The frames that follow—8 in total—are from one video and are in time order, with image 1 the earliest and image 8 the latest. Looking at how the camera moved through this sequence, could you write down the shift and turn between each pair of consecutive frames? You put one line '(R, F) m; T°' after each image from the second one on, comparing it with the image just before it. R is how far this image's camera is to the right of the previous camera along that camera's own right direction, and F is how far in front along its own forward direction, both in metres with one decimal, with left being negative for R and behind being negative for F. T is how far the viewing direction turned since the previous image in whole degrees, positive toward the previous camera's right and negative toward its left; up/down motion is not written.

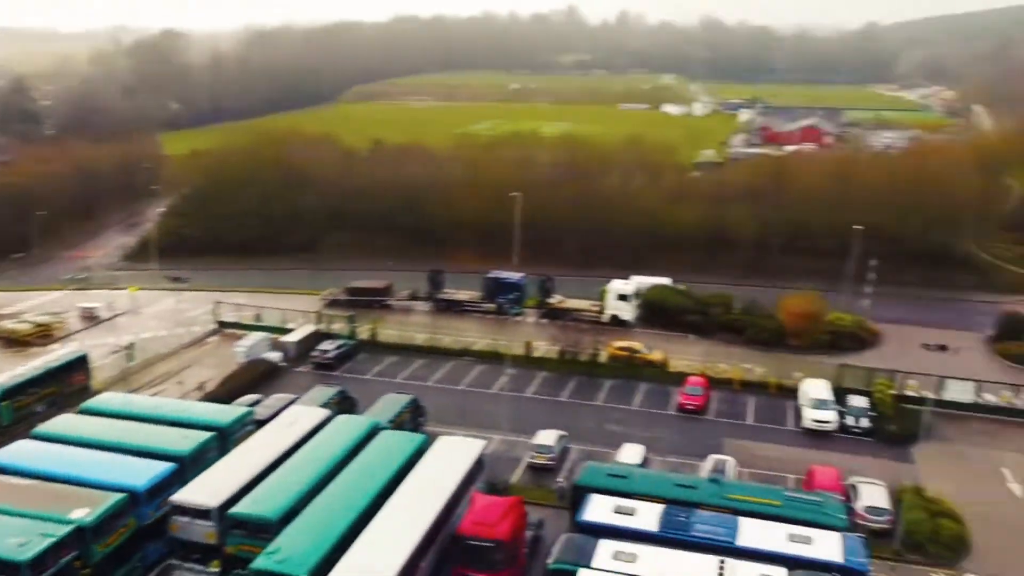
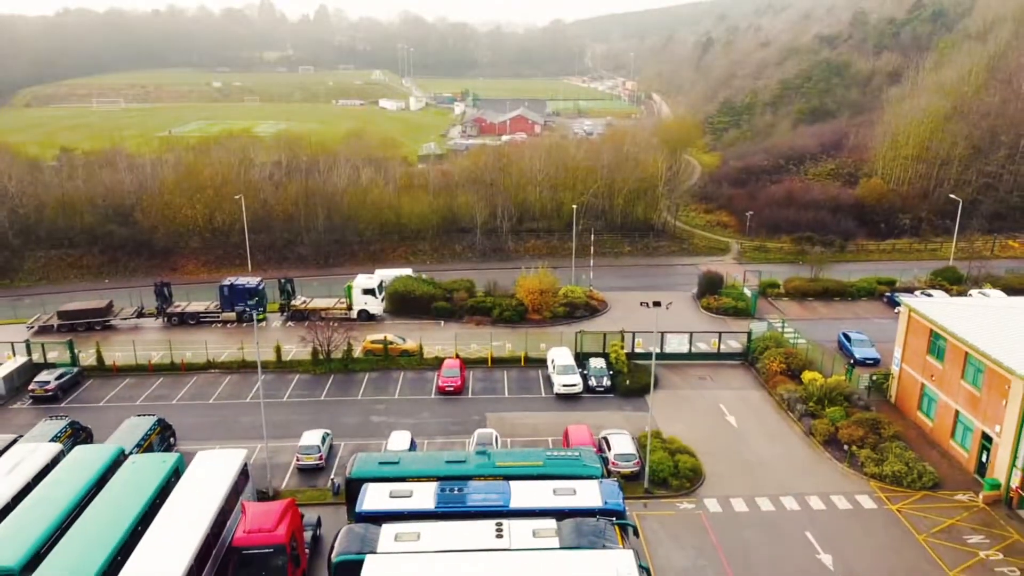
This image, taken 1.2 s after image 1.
(-0.7, 0.0) m; +19°
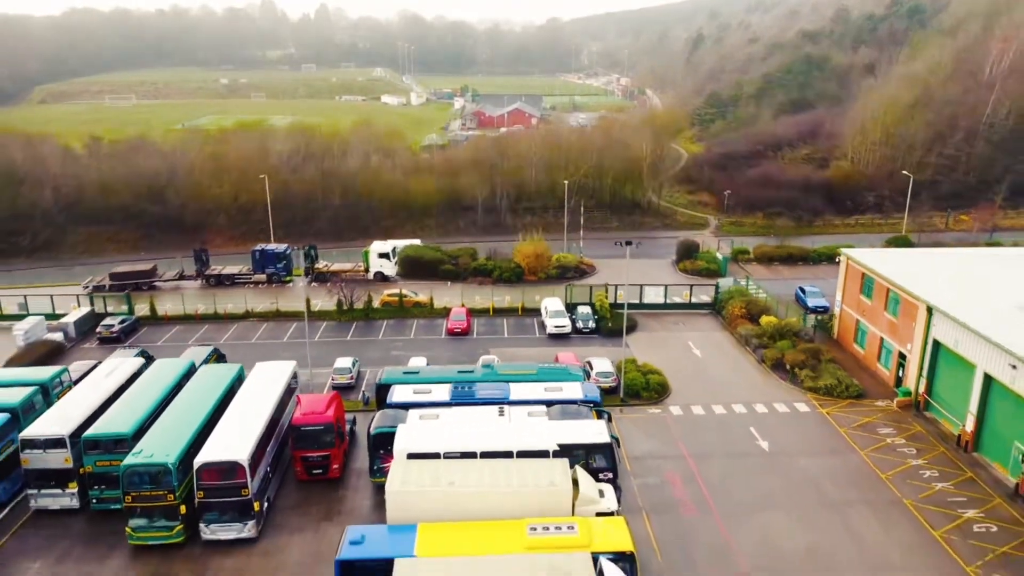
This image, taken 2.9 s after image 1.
(0.0, -4.5) m; 0°
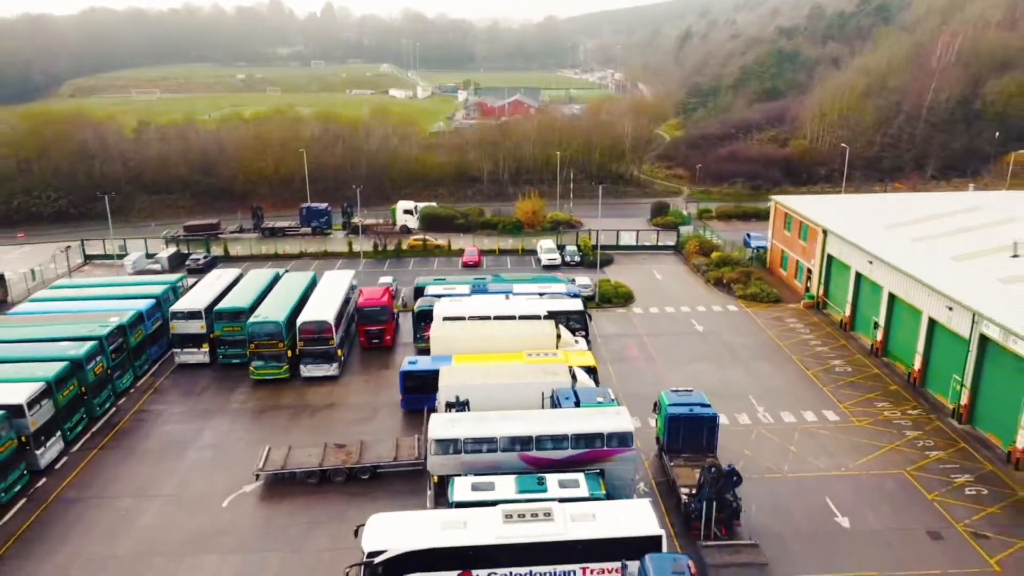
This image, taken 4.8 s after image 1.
(-0.1, -8.3) m; 0°
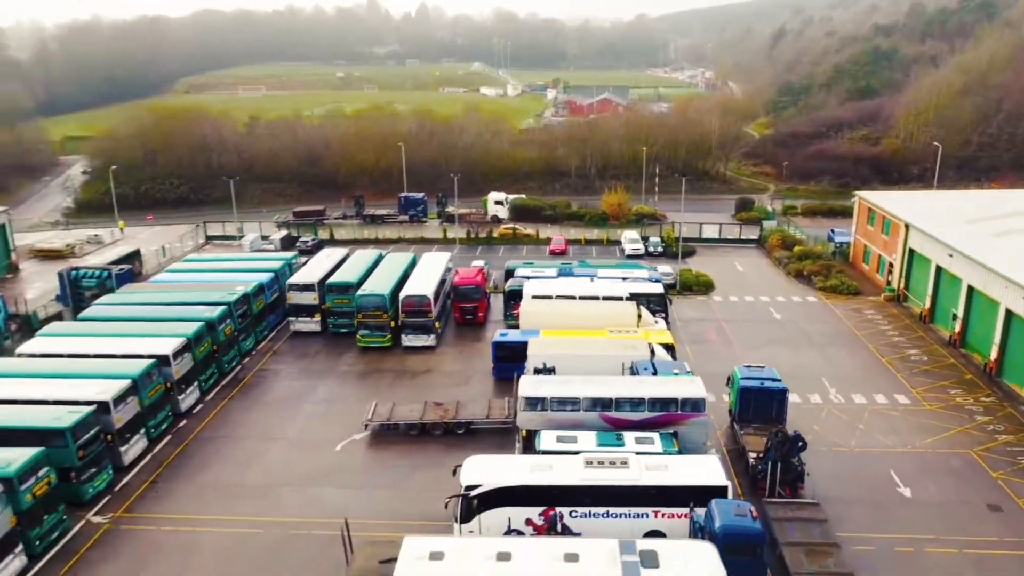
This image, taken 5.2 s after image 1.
(-0.1, -2.1) m; -6°
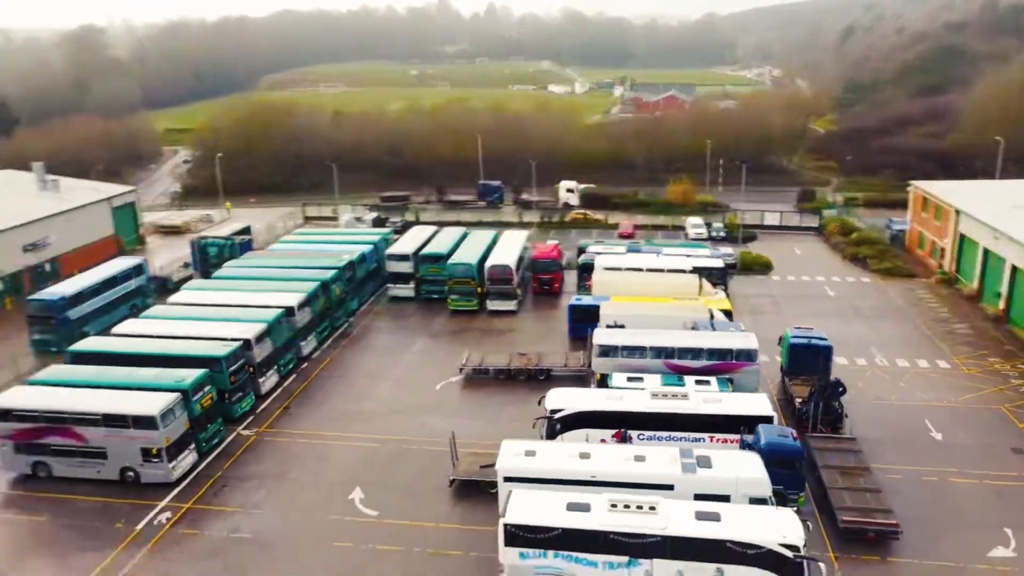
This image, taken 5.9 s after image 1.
(-0.5, -3.5) m; -4°
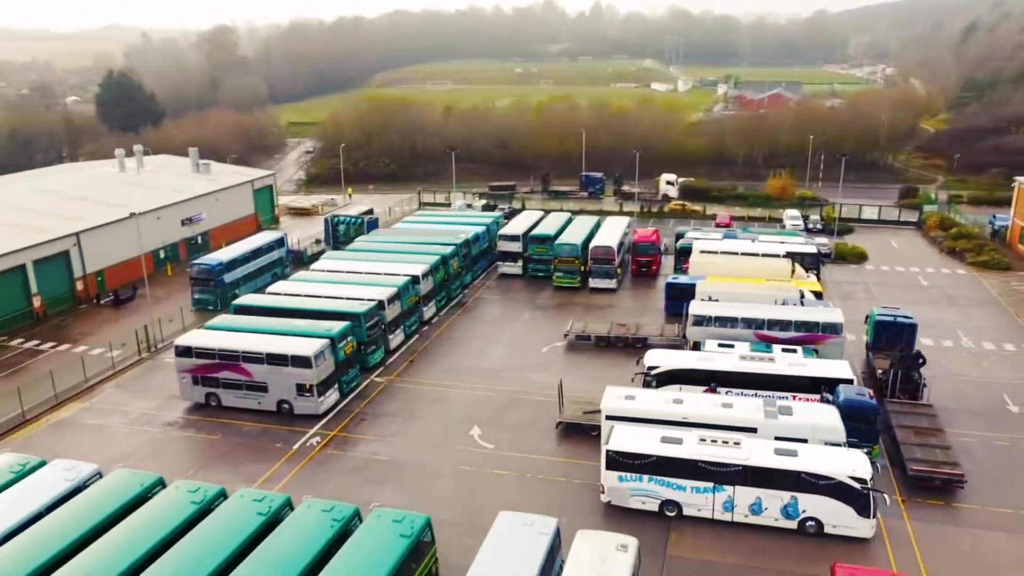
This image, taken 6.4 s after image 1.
(-0.3, -2.9) m; -7°
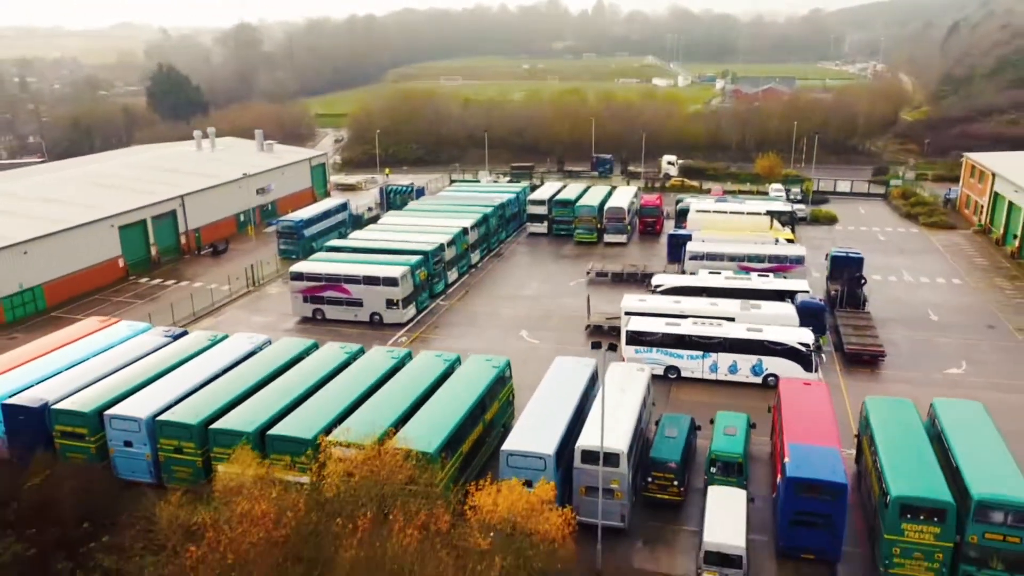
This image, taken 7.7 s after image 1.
(-1.5, -7.5) m; 0°
